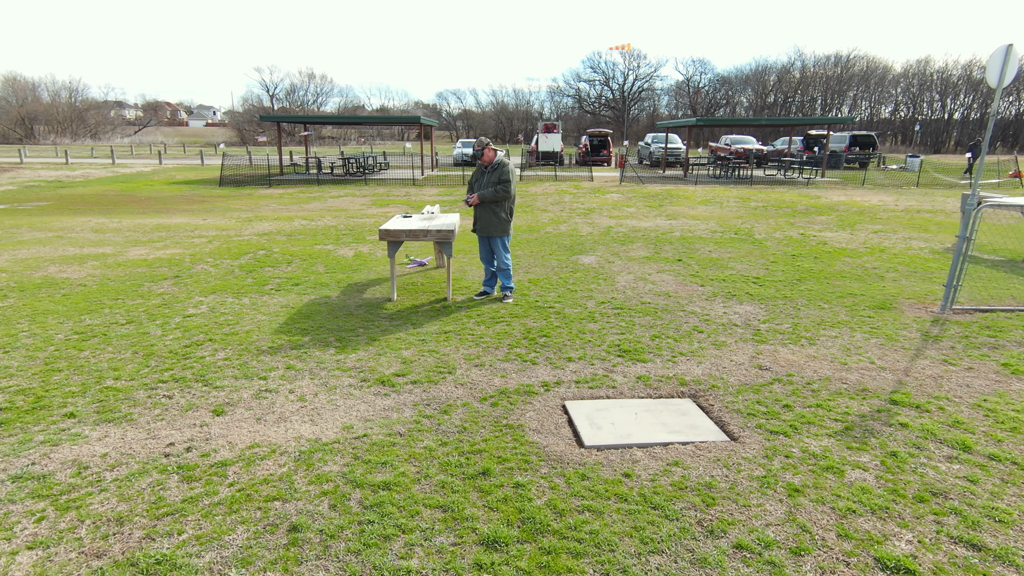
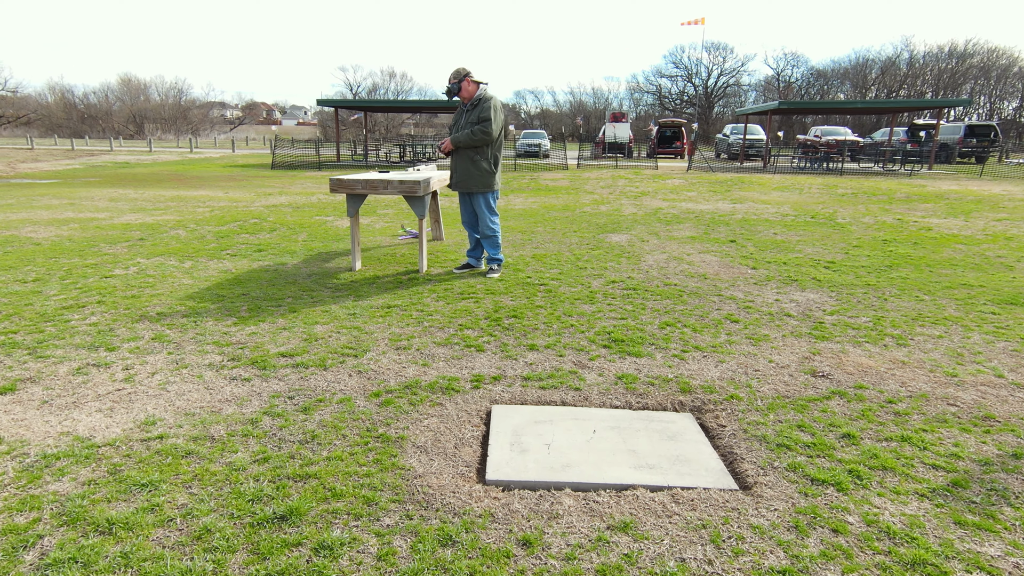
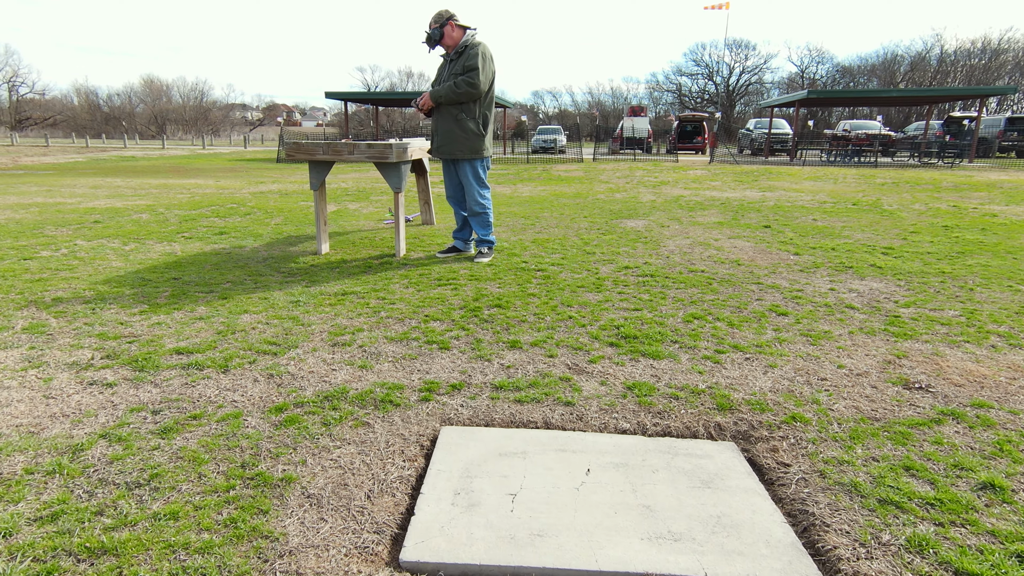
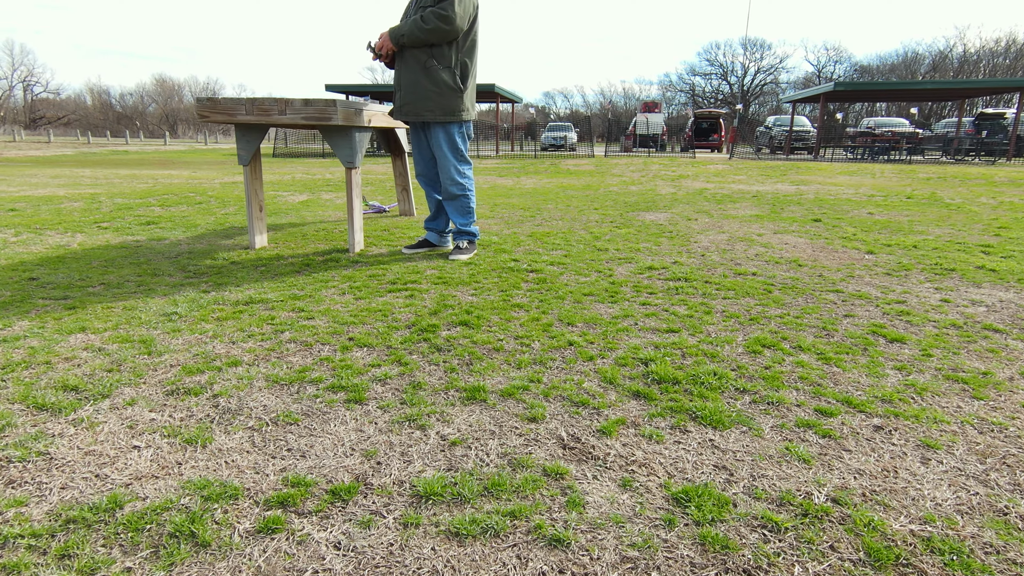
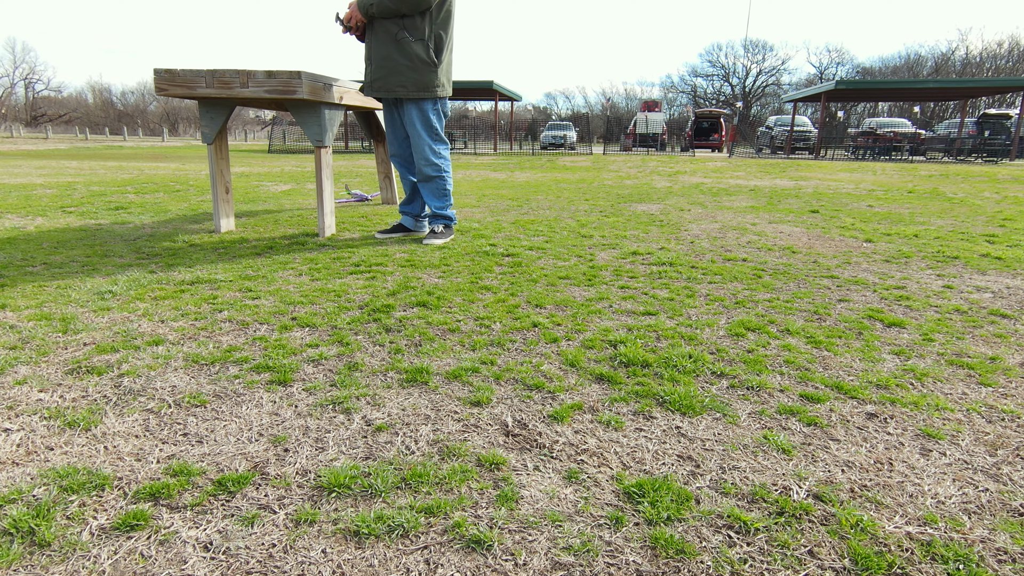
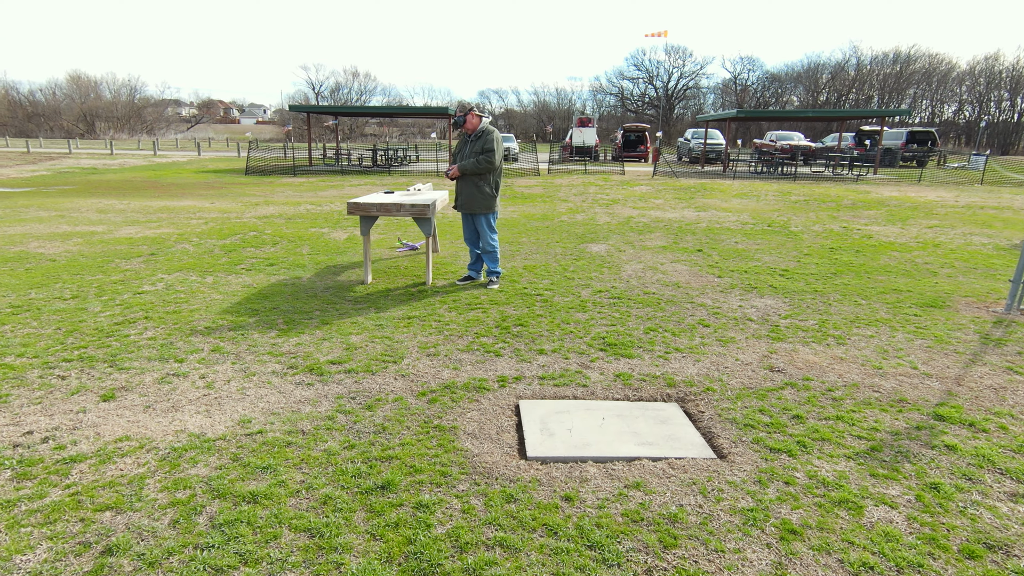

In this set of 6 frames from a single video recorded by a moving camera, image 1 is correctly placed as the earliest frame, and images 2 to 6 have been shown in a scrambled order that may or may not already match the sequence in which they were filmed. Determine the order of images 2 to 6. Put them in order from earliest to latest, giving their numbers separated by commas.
6, 2, 3, 4, 5
